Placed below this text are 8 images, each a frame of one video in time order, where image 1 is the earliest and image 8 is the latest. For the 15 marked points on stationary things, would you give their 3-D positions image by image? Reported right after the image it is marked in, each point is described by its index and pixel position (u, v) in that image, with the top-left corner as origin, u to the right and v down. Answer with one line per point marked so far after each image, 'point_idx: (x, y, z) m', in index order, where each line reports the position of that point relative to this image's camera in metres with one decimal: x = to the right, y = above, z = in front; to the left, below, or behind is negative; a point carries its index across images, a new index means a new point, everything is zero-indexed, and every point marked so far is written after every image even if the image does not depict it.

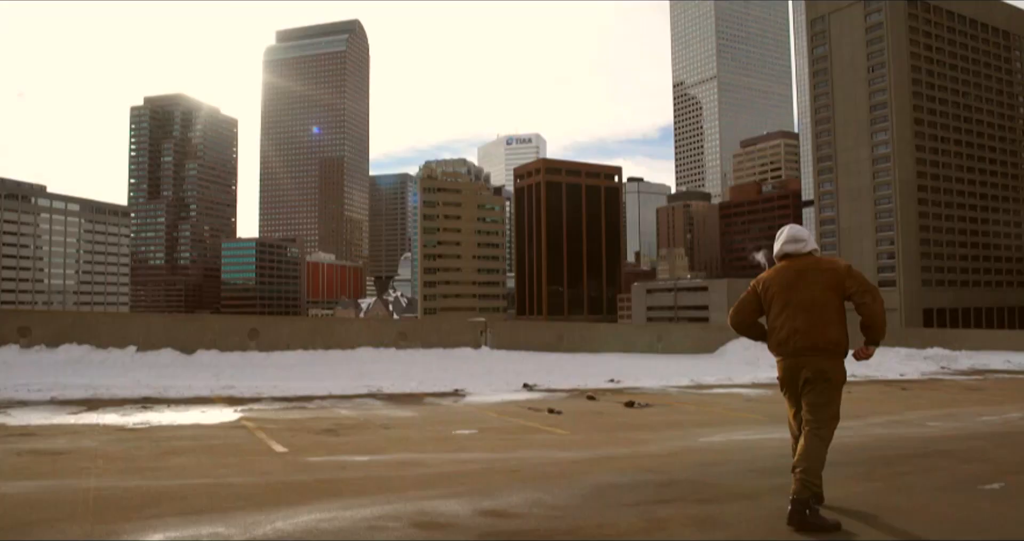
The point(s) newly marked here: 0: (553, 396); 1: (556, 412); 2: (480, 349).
0: (+0.7, -2.1, +12.5) m
1: (+0.6, -1.9, +10.2) m
2: (-0.7, -1.6, +15.7) m
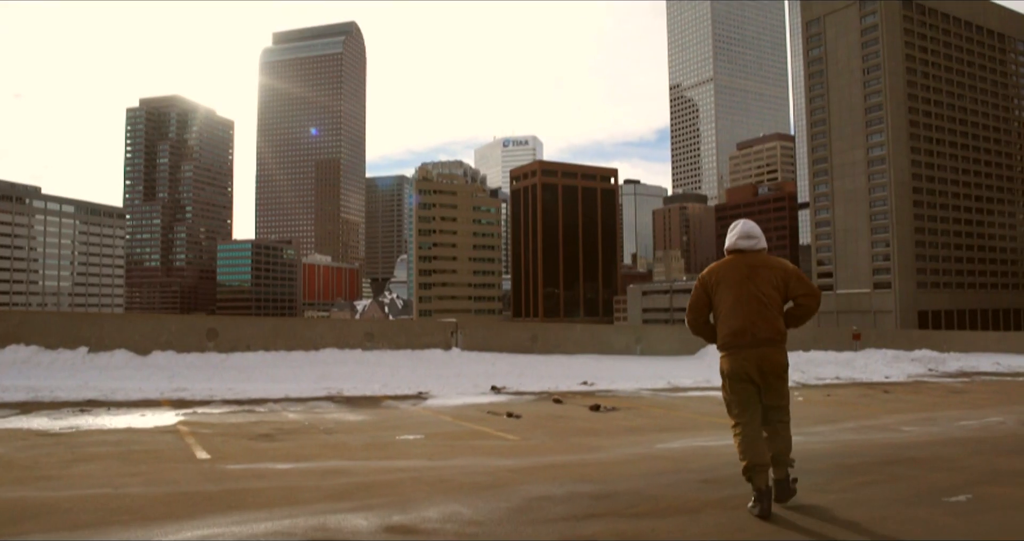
0: (+0.1, -2.1, +12.1) m
1: (0.0, -1.9, +9.8) m
2: (-1.3, -1.6, +15.3) m
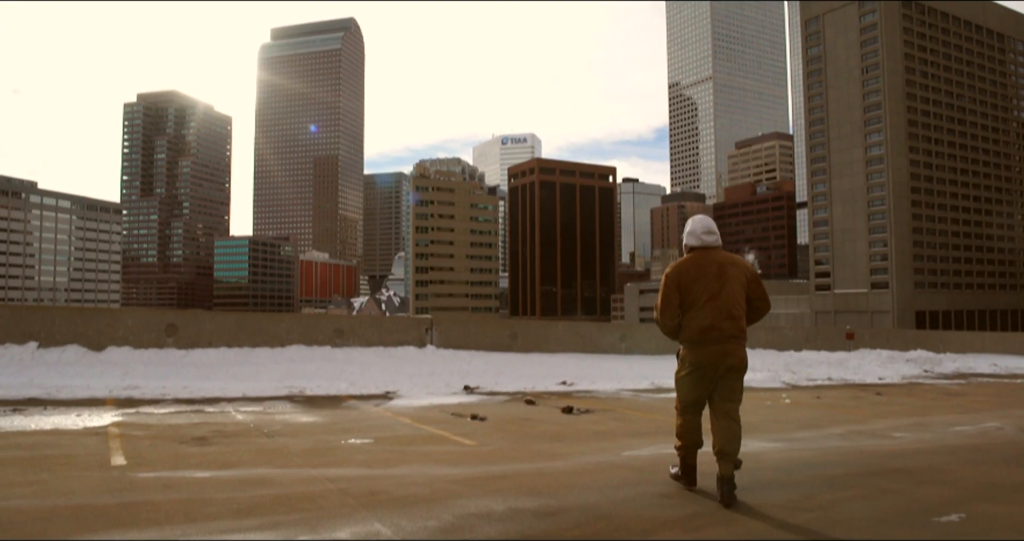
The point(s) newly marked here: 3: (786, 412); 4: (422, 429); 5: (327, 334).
0: (-0.3, -2.0, +11.5) m
1: (-0.4, -1.8, +9.2) m
2: (-1.7, -1.5, +14.7) m
3: (+3.9, -2.0, +10.6) m
4: (-1.0, -1.7, +8.2) m
5: (-3.5, -1.2, +14.1) m
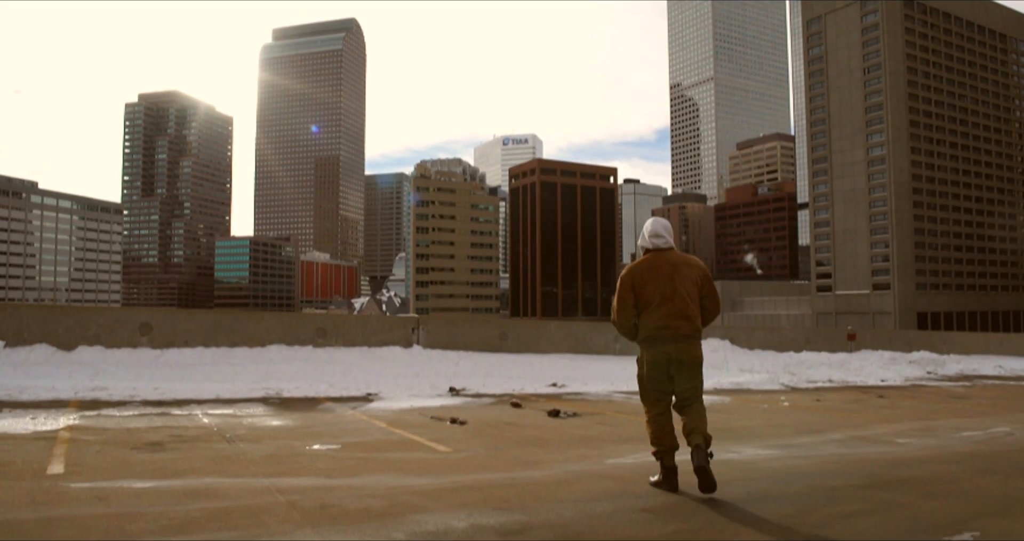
0: (-0.5, -1.9, +11.0) m
1: (-0.6, -1.7, +8.7) m
2: (-1.9, -1.5, +14.2) m
3: (+3.7, -2.0, +10.1) m
4: (-1.2, -1.7, +7.8) m
5: (-3.7, -1.1, +13.6) m
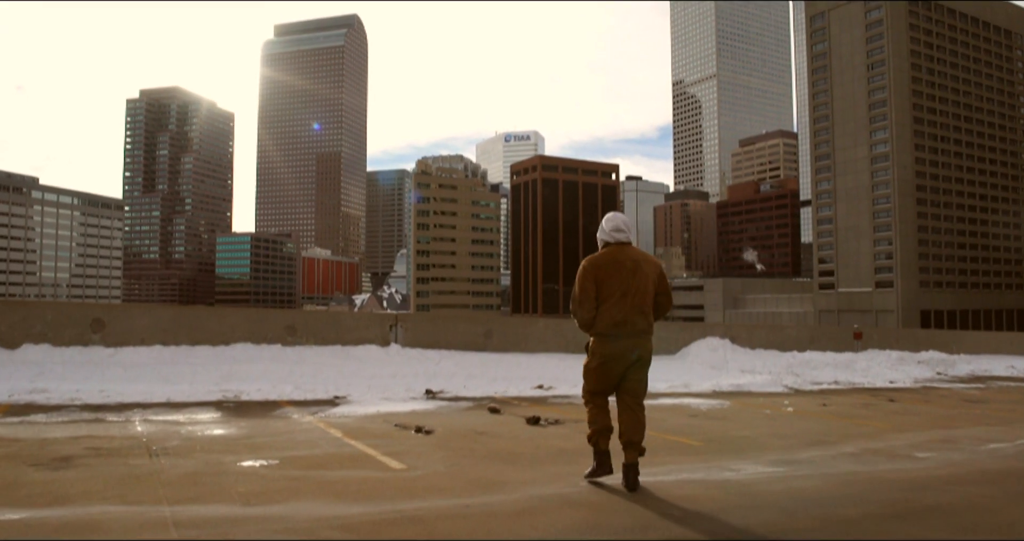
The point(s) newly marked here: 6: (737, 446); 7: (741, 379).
0: (-0.8, -1.8, +10.1) m
1: (-0.9, -1.6, +7.8) m
2: (-2.2, -1.3, +13.3) m
3: (+3.4, -1.9, +9.2) m
4: (-1.5, -1.6, +6.9) m
5: (-3.9, -1.0, +12.7) m
6: (+2.2, -1.7, +7.5) m
7: (+4.3, -2.0, +14.1) m
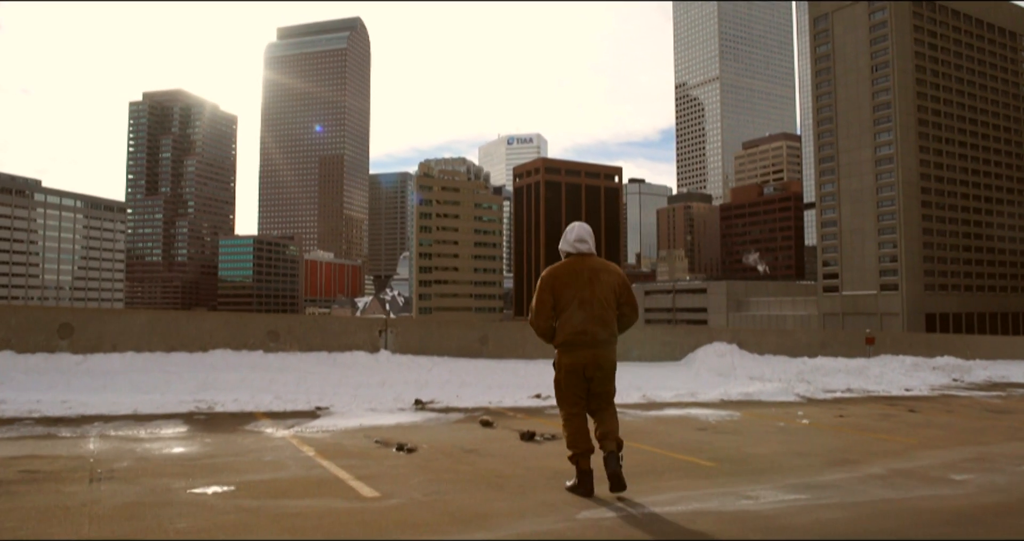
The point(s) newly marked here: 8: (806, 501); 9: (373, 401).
0: (-0.9, -1.8, +9.4) m
1: (-1.0, -1.7, +7.1) m
2: (-2.3, -1.4, +12.6) m
3: (+3.3, -1.9, +8.5) m
4: (-1.6, -1.6, +6.1) m
5: (-4.0, -1.0, +12.0) m
6: (+2.1, -1.7, +6.8) m
7: (+4.2, -2.1, +13.4) m
8: (+2.1, -1.7, +5.5) m
9: (-1.9, -1.8, +10.3) m
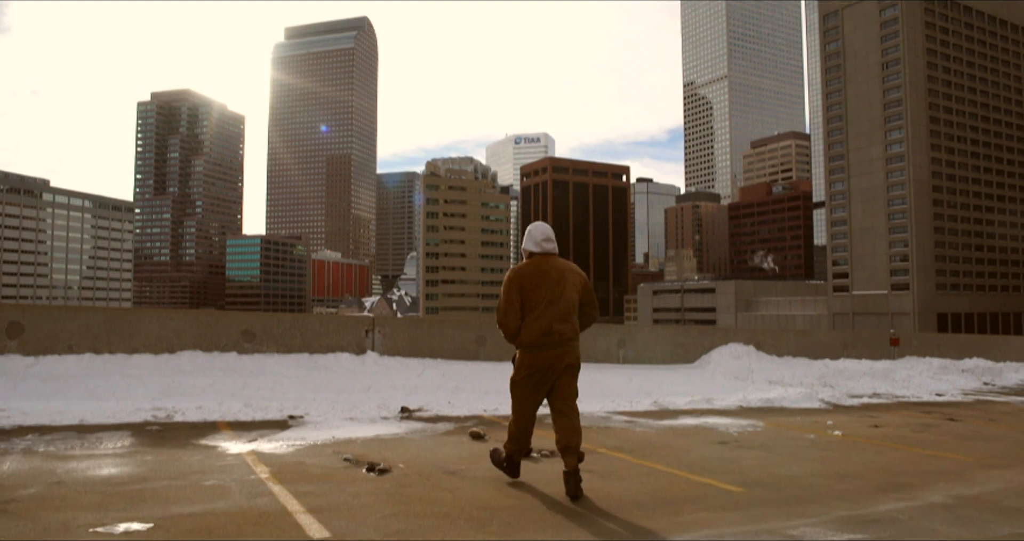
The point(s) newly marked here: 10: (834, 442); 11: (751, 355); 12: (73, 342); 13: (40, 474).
0: (-0.9, -1.7, +8.3) m
1: (-1.1, -1.6, +6.0) m
2: (-2.3, -1.3, +11.5) m
3: (+3.2, -1.8, +7.4) m
4: (-1.7, -1.5, +5.1) m
5: (-4.0, -1.0, +11.0) m
6: (+2.0, -1.7, +5.7) m
7: (+4.2, -2.0, +12.3) m
8: (+2.0, -1.6, +4.4) m
9: (-1.9, -1.7, +9.2) m
10: (+3.6, -1.9, +8.4) m
11: (+4.8, -1.7, +15.1) m
12: (-5.8, -1.0, +10.1) m
13: (-3.5, -1.5, +5.5) m
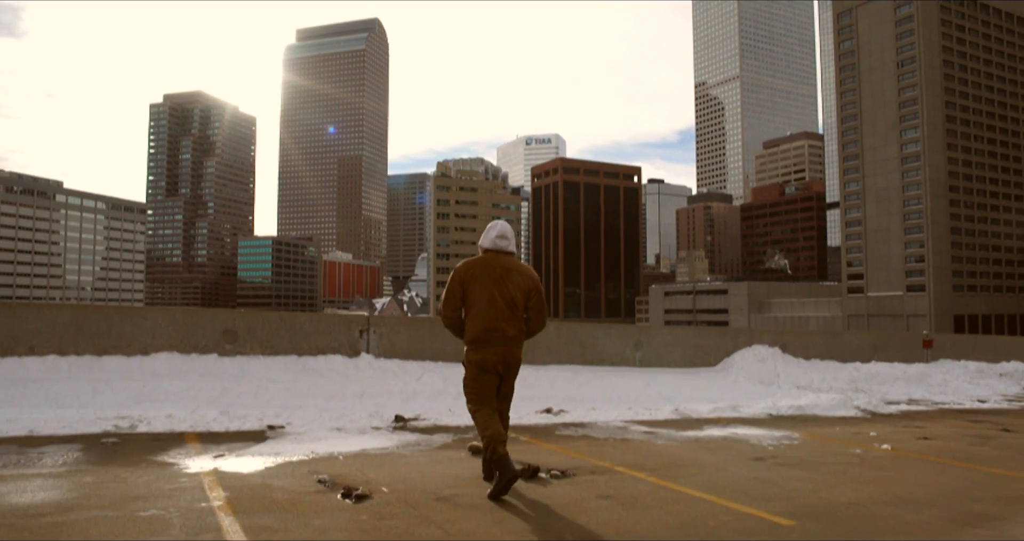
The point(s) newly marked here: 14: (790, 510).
0: (-0.9, -1.7, +7.4) m
1: (-1.0, -1.5, +5.1) m
2: (-2.2, -1.2, +10.6) m
3: (+3.3, -1.7, +6.3) m
4: (-1.7, -1.4, +4.2) m
5: (-3.9, -0.9, +10.1) m
6: (+2.1, -1.6, +4.7) m
7: (+4.3, -1.9, +11.3) m
8: (+2.0, -1.5, +3.4) m
9: (-1.9, -1.6, +8.3) m
10: (+3.6, -1.8, +7.3) m
11: (+4.9, -1.6, +14.0) m
12: (-5.7, -0.9, +9.2) m
13: (-3.5, -1.4, +4.6) m
14: (+1.9, -1.6, +4.8) m
